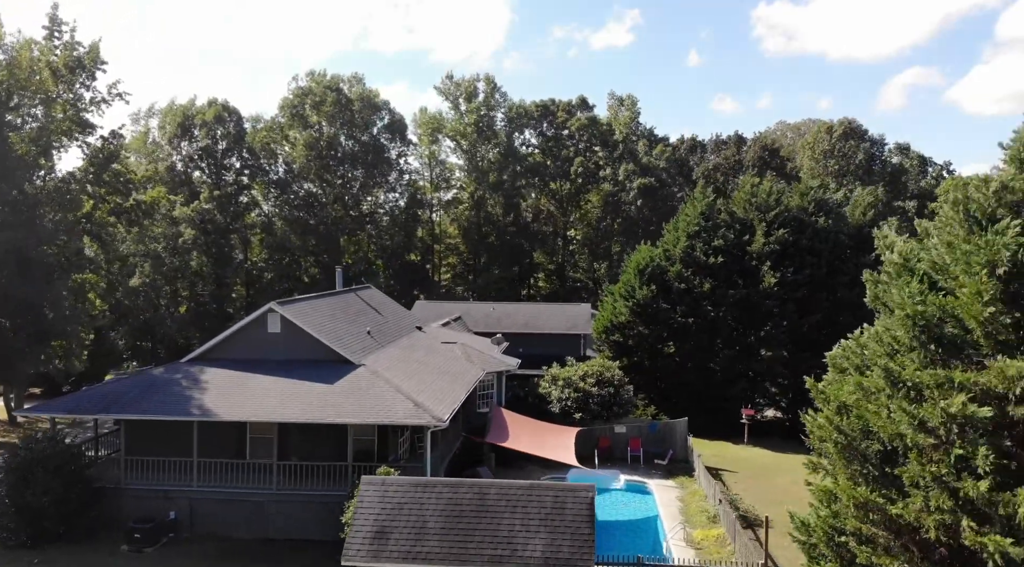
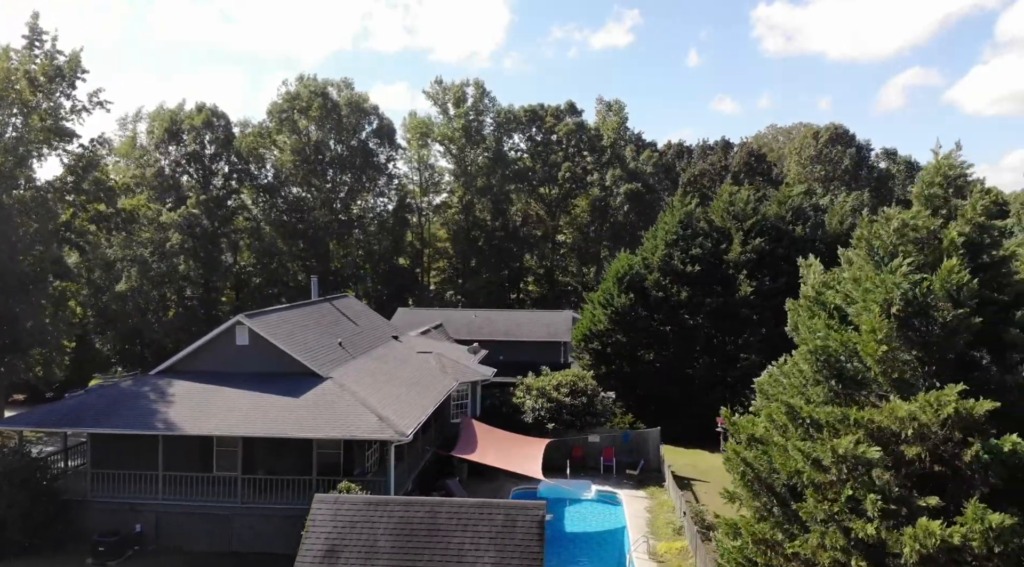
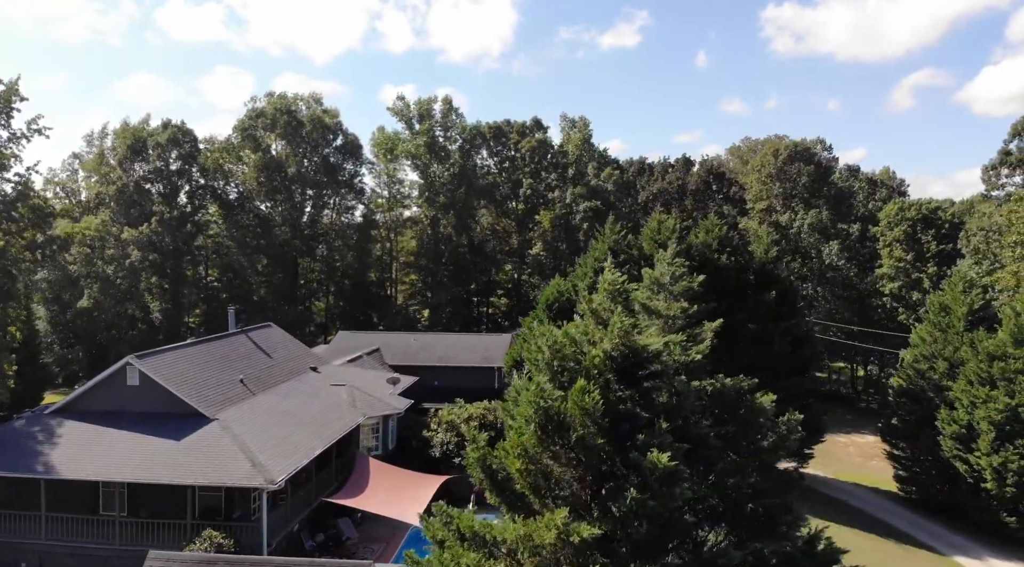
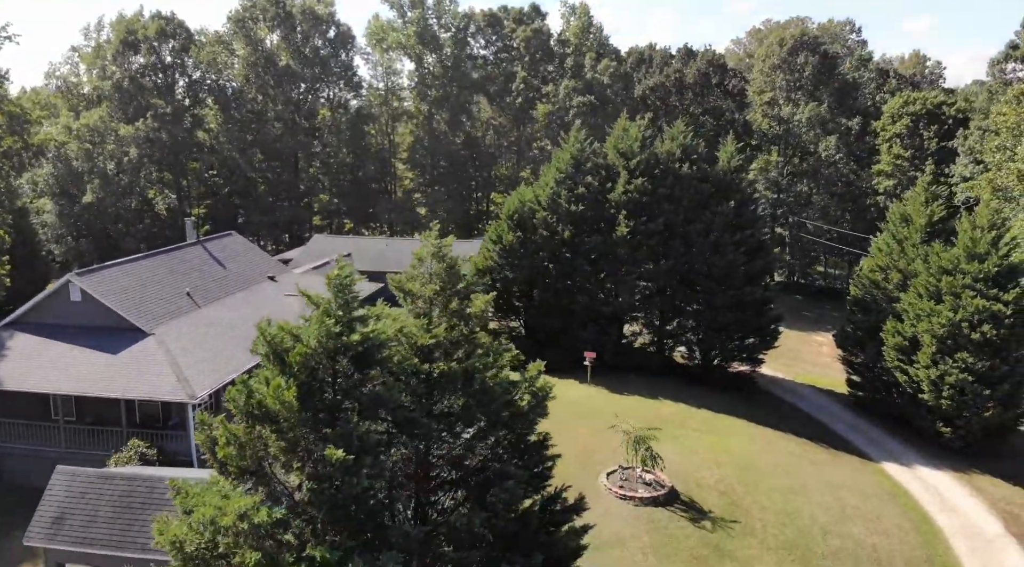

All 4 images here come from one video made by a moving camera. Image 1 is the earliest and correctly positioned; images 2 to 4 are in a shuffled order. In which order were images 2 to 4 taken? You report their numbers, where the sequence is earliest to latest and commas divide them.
2, 3, 4
